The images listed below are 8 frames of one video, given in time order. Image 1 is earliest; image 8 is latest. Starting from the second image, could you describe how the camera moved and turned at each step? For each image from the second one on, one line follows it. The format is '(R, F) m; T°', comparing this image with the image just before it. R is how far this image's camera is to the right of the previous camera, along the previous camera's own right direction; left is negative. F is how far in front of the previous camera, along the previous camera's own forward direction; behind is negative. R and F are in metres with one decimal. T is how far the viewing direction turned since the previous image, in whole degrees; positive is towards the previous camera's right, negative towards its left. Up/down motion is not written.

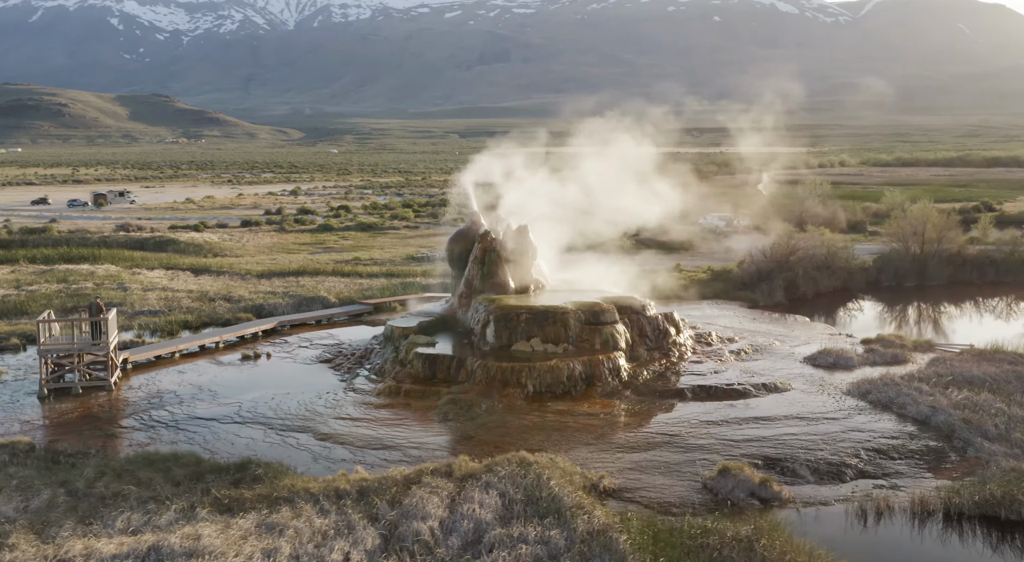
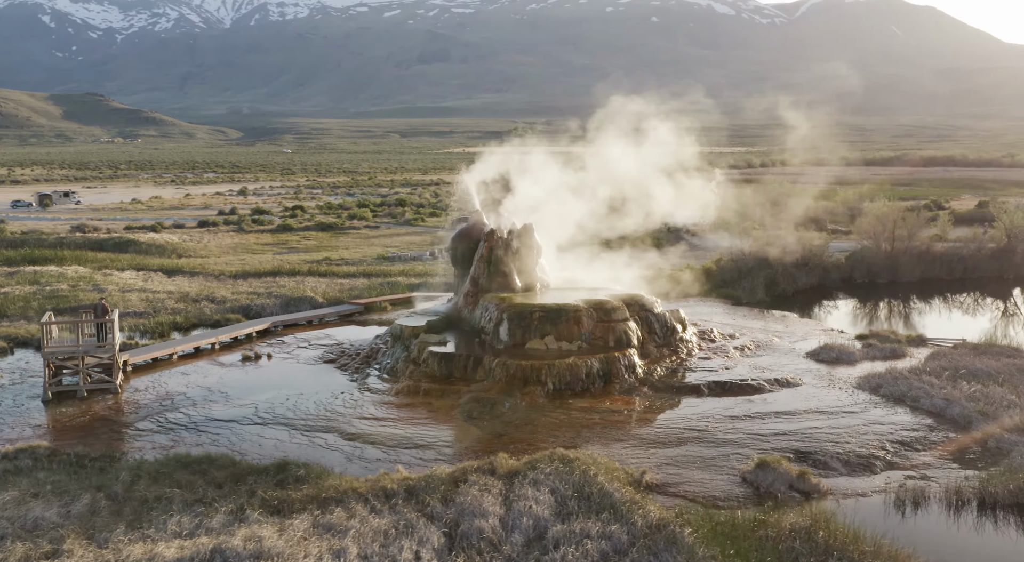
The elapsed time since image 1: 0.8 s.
(-1.0, 0.0) m; +3°
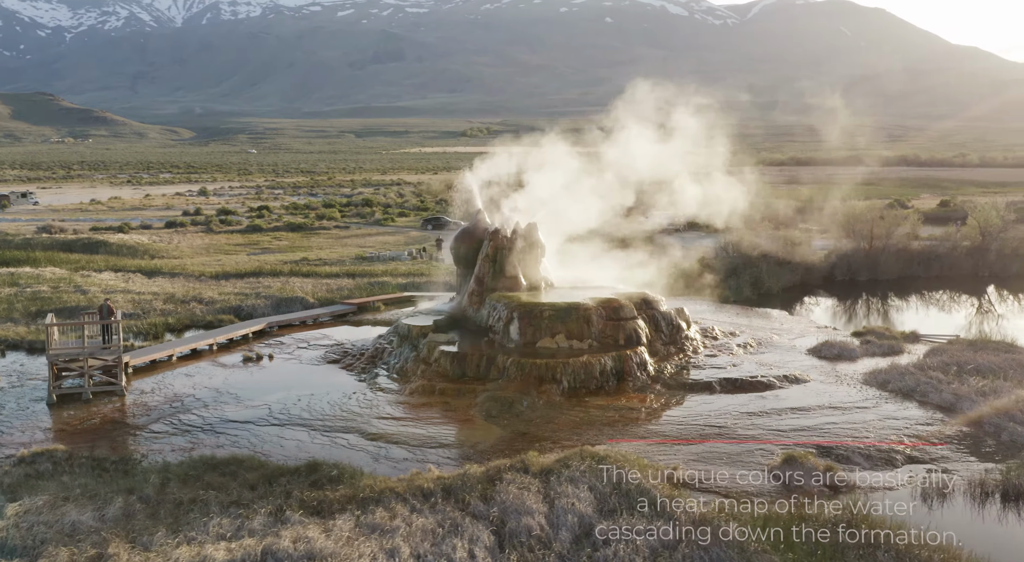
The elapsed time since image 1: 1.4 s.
(-0.8, 0.0) m; +2°
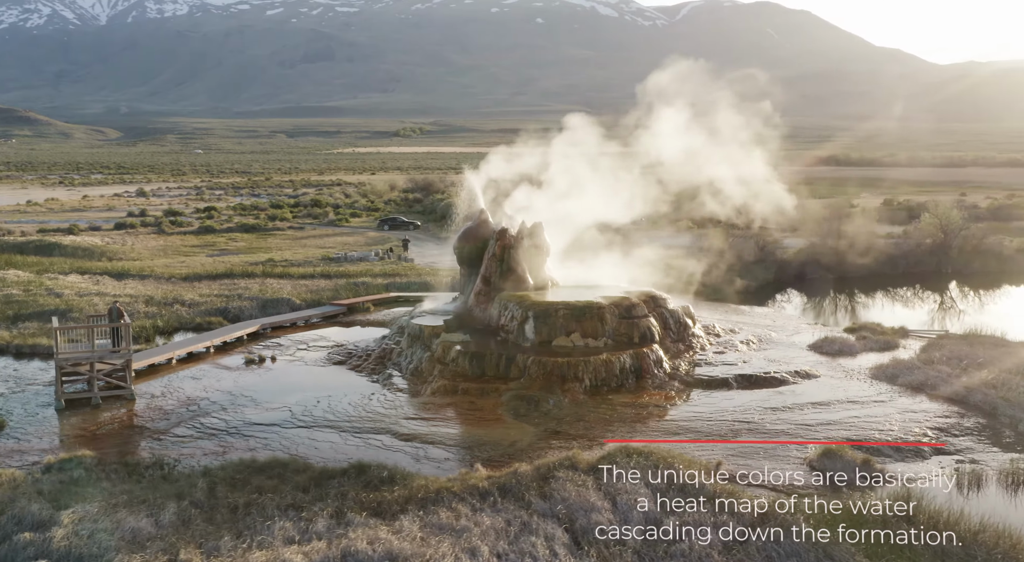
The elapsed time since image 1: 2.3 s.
(-1.1, 0.0) m; +3°
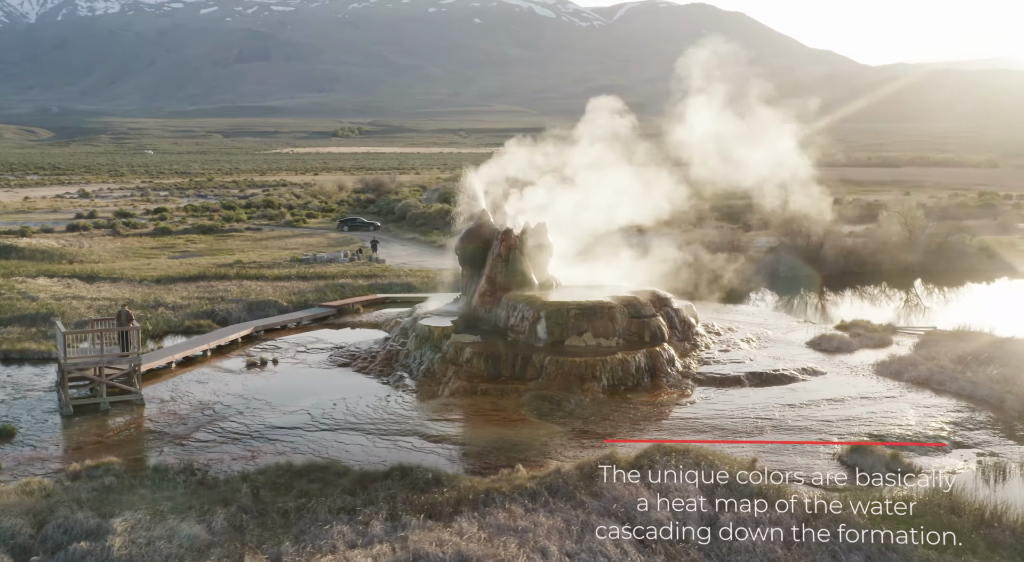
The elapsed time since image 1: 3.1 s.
(-1.0, 0.0) m; +3°
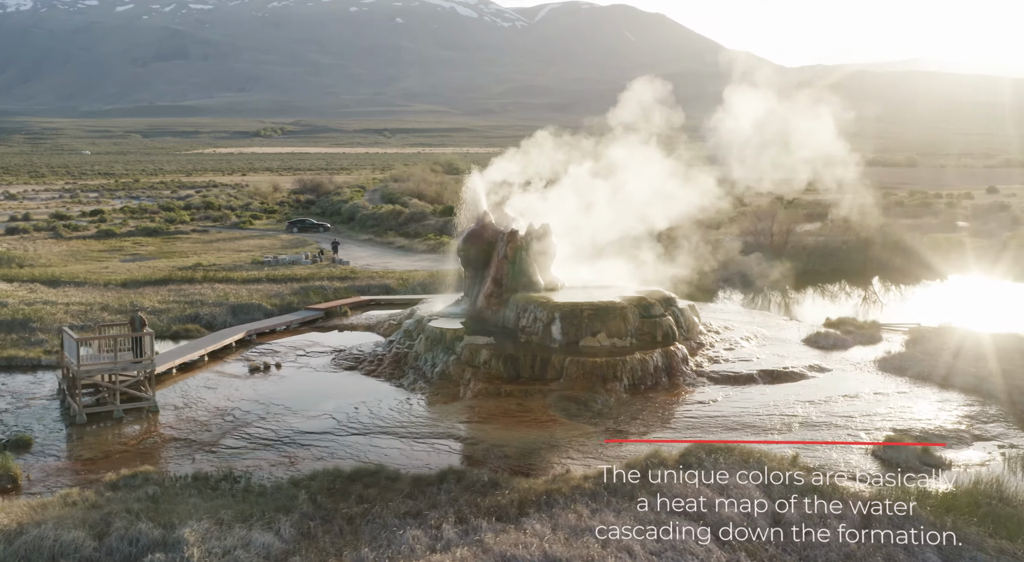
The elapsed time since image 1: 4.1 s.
(-1.2, 0.0) m; +3°
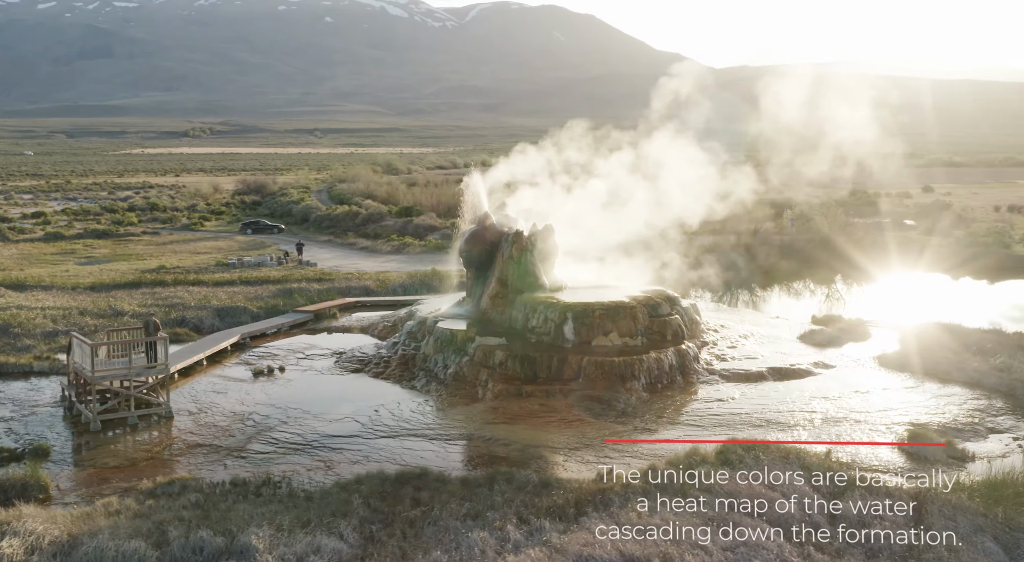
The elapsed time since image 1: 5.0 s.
(-1.1, 0.0) m; +3°
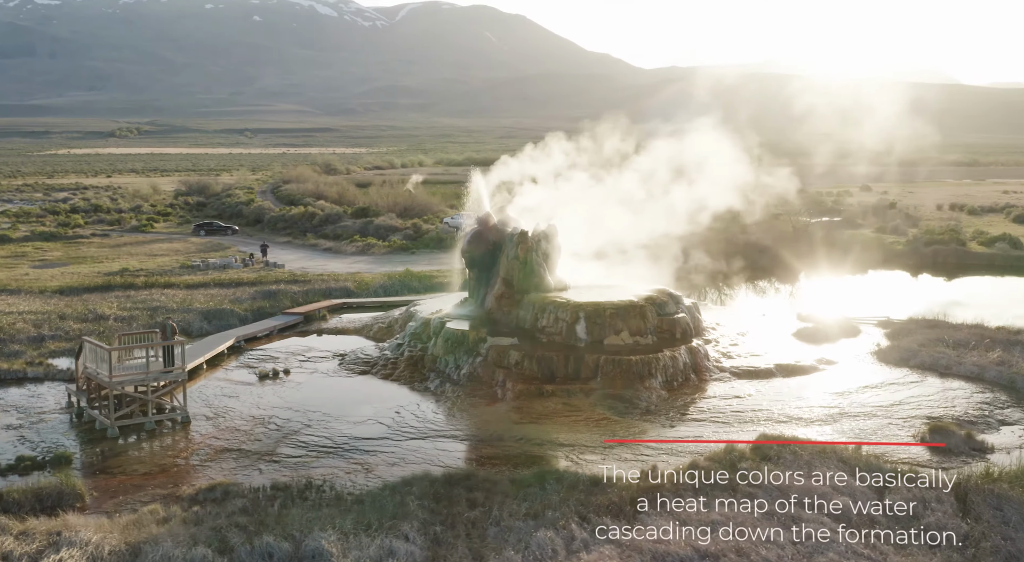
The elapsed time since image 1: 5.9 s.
(-1.1, 0.0) m; +3°
